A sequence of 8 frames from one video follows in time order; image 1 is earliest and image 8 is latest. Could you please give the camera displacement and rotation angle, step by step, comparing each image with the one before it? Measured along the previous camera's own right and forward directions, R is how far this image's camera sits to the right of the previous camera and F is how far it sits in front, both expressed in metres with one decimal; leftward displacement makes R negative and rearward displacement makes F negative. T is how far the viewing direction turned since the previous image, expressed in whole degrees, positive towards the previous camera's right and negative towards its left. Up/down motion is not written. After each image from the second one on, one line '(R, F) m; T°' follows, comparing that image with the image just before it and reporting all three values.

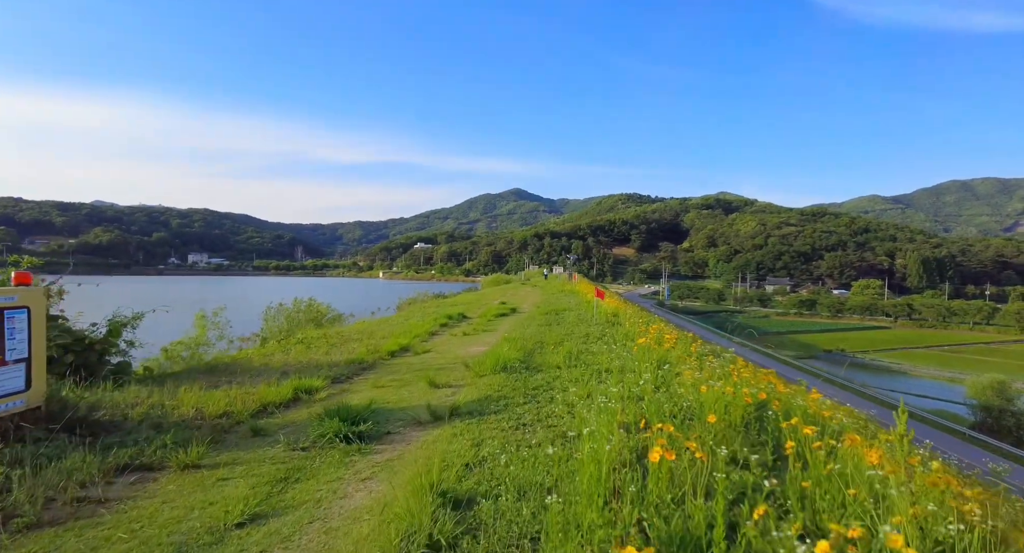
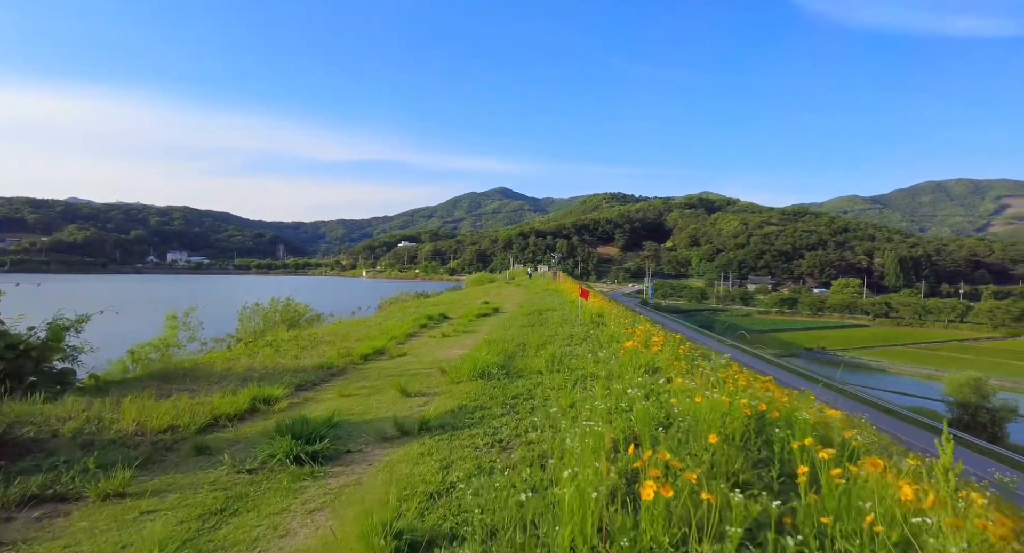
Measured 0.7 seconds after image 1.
(0.0, +0.2) m; +1°
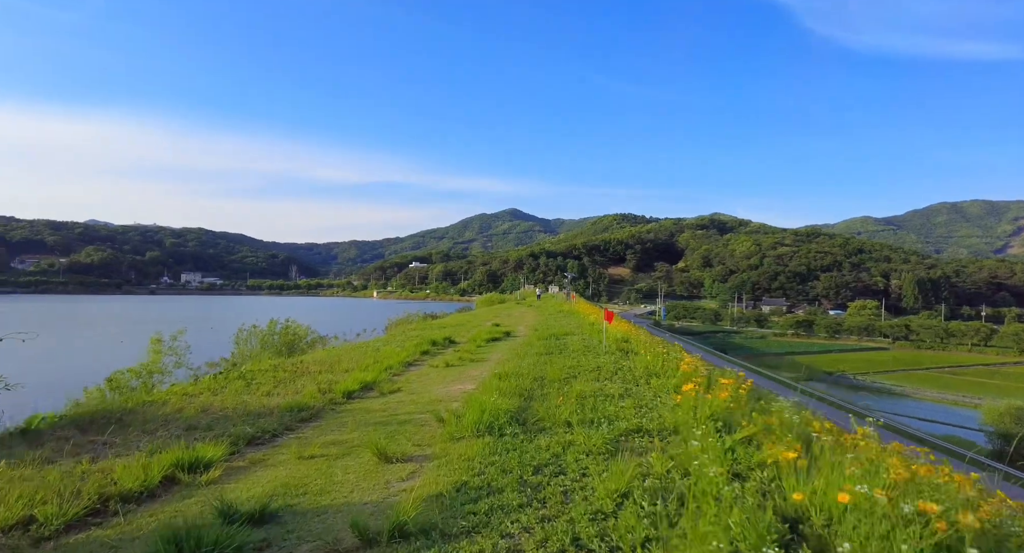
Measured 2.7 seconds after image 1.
(0.0, +0.7) m; -1°
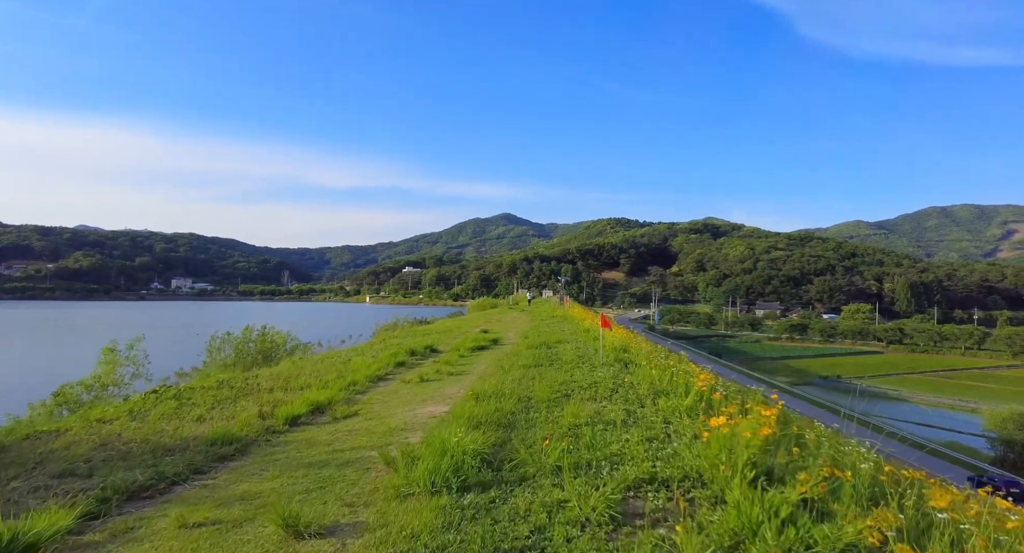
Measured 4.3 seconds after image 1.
(+0.1, +0.6) m; +1°
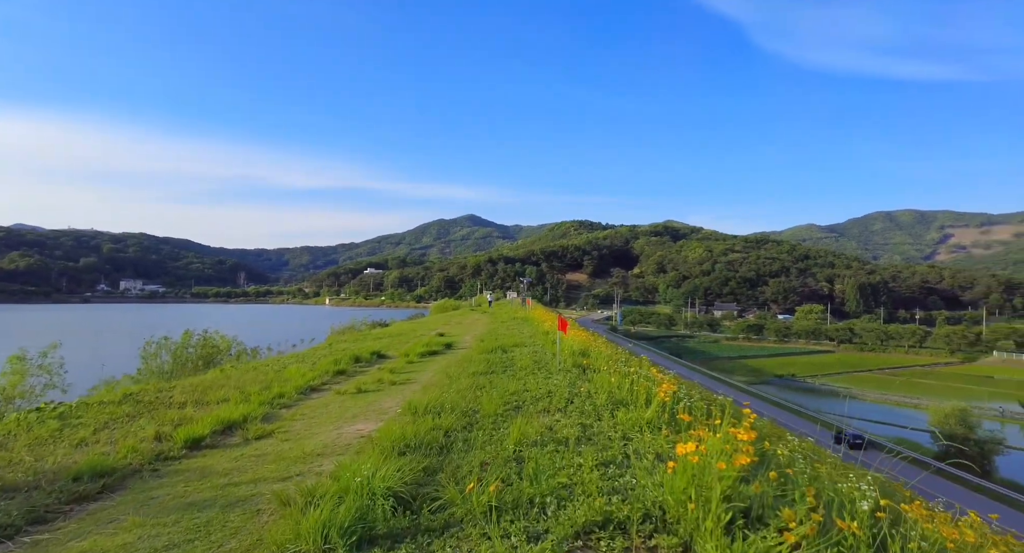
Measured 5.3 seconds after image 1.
(+0.1, +0.3) m; +3°
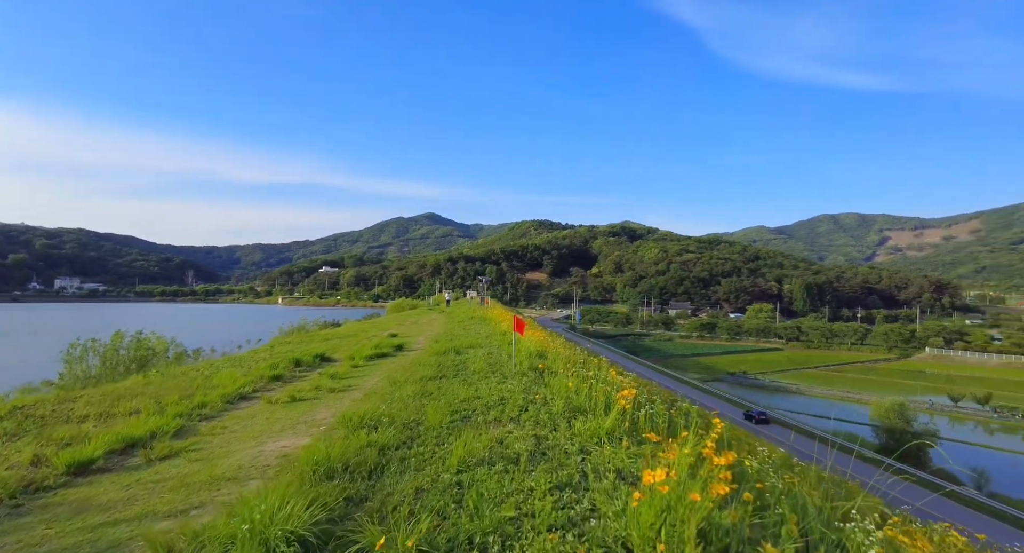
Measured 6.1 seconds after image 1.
(0.0, +0.3) m; +4°
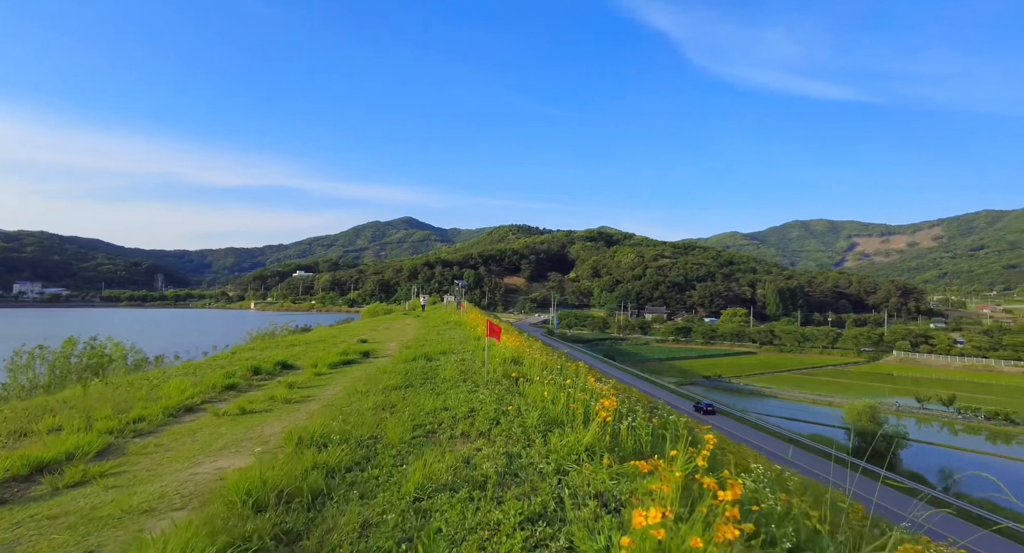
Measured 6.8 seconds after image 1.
(0.0, +0.2) m; +2°
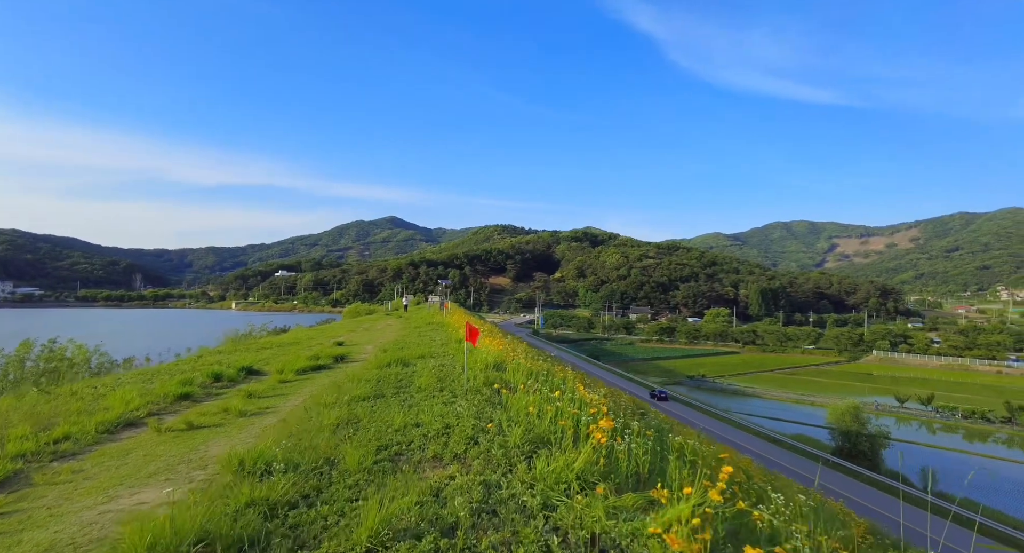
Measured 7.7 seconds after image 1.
(0.0, +0.3) m; +1°
